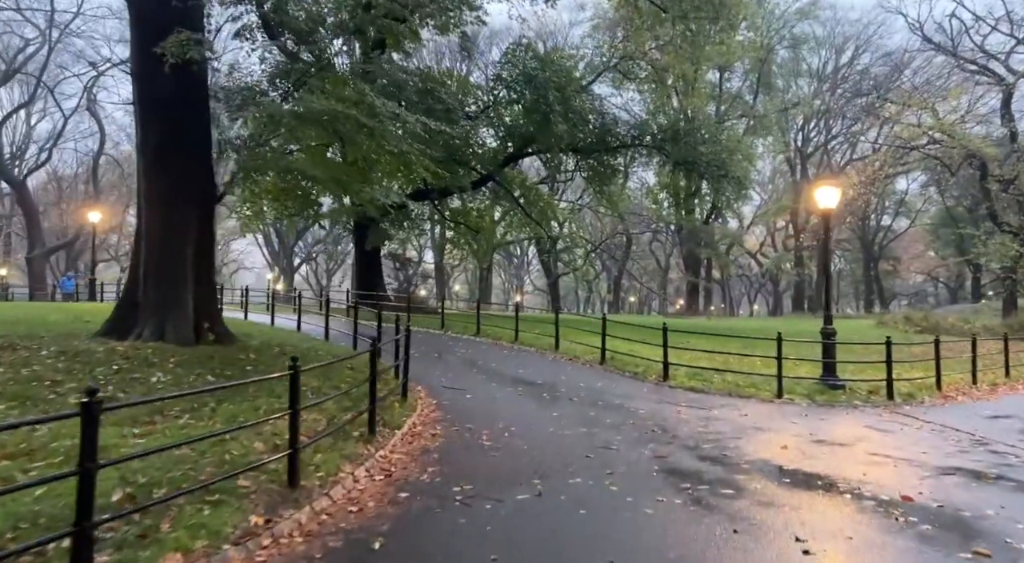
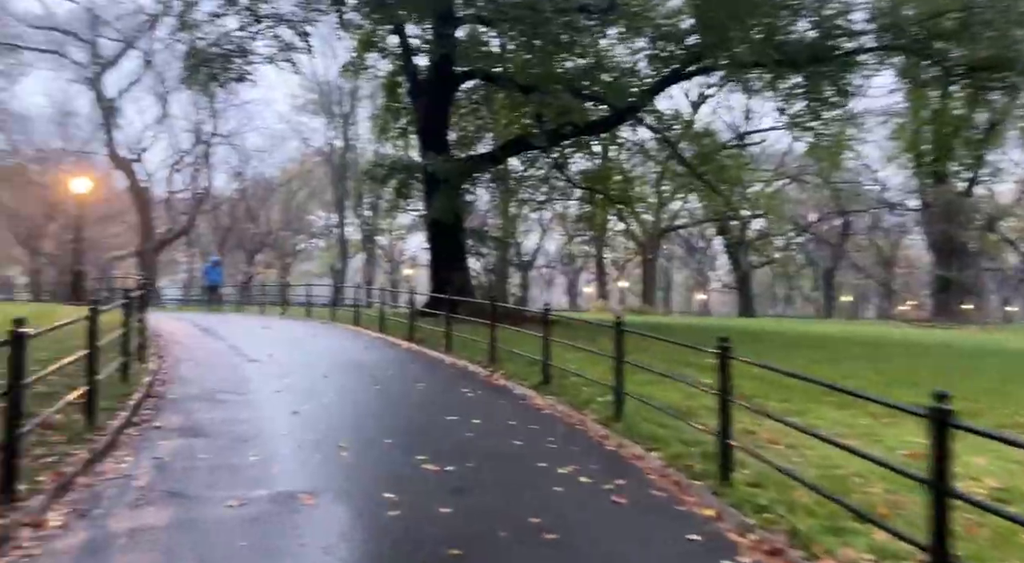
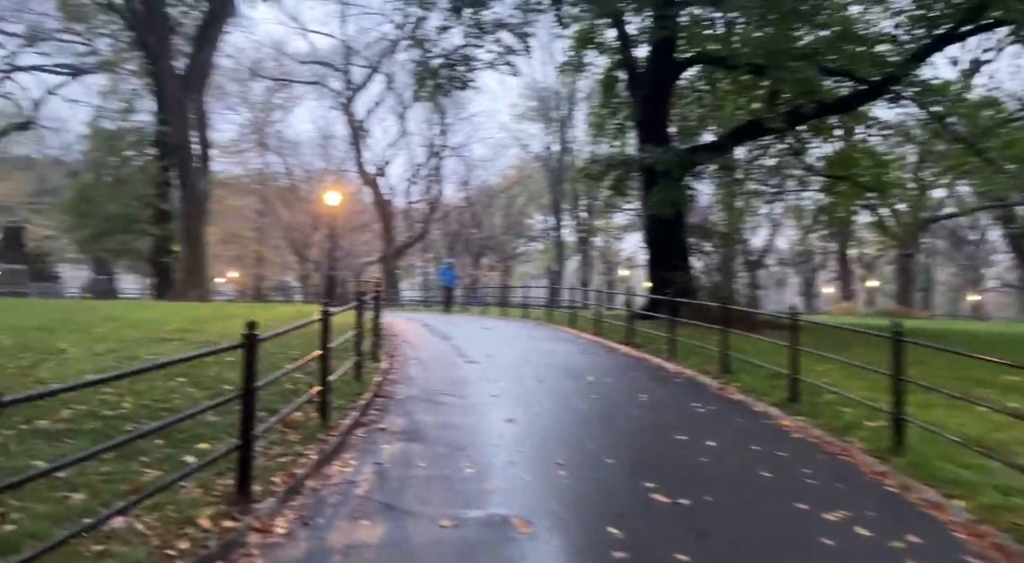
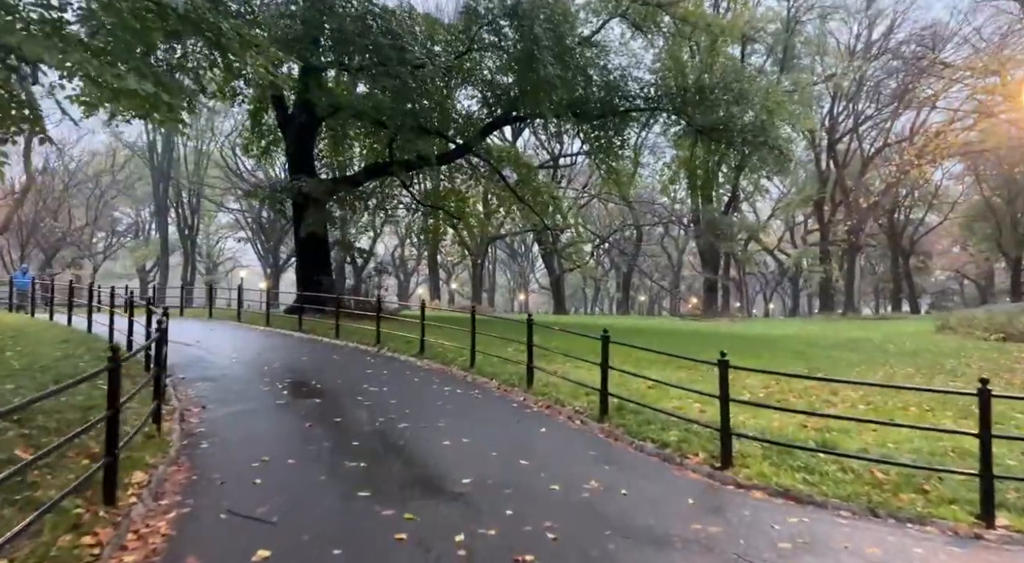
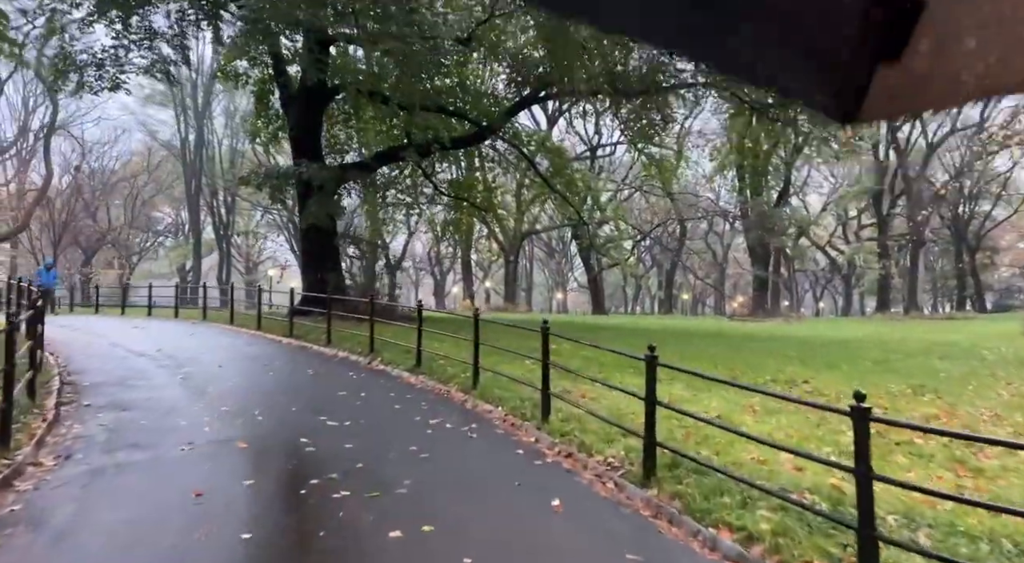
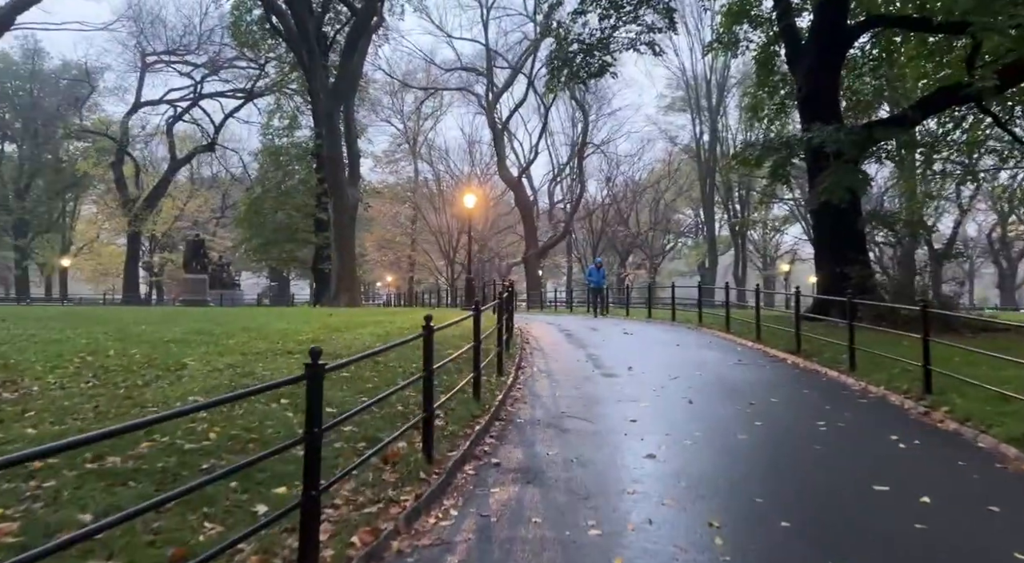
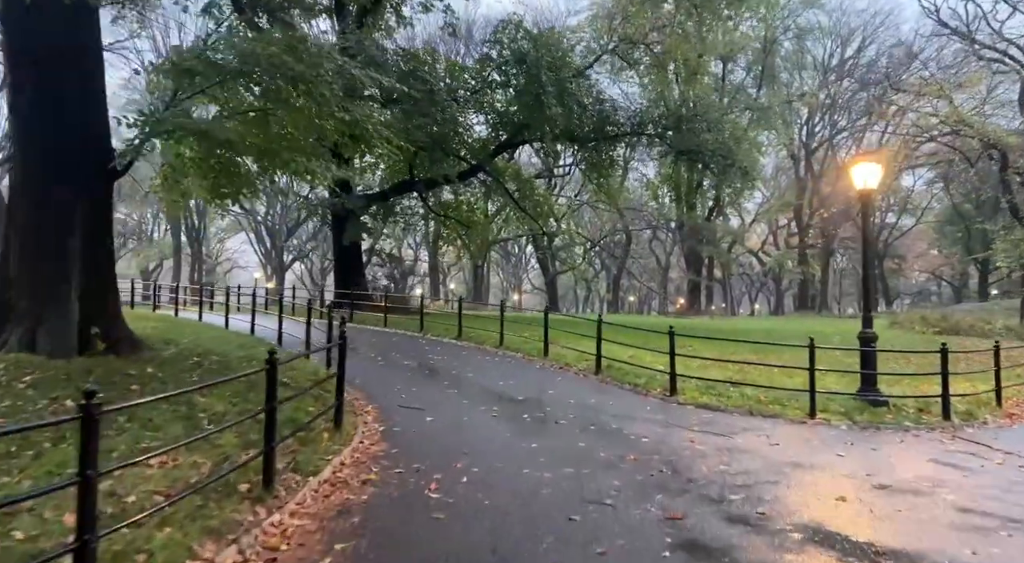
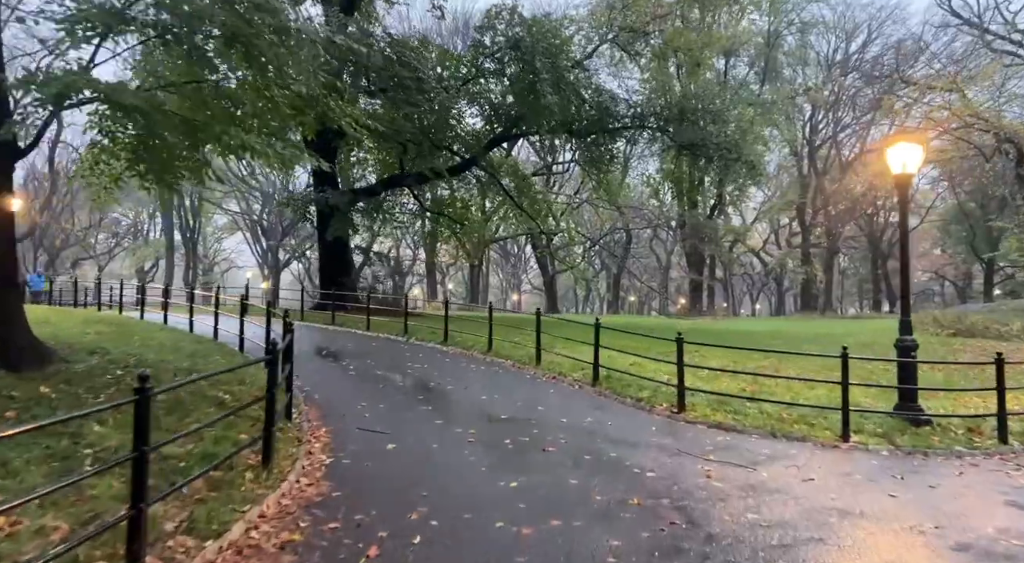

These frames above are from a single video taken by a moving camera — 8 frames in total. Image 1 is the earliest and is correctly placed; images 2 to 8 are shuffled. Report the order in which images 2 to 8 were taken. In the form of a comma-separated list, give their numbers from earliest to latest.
7, 8, 4, 5, 2, 3, 6
